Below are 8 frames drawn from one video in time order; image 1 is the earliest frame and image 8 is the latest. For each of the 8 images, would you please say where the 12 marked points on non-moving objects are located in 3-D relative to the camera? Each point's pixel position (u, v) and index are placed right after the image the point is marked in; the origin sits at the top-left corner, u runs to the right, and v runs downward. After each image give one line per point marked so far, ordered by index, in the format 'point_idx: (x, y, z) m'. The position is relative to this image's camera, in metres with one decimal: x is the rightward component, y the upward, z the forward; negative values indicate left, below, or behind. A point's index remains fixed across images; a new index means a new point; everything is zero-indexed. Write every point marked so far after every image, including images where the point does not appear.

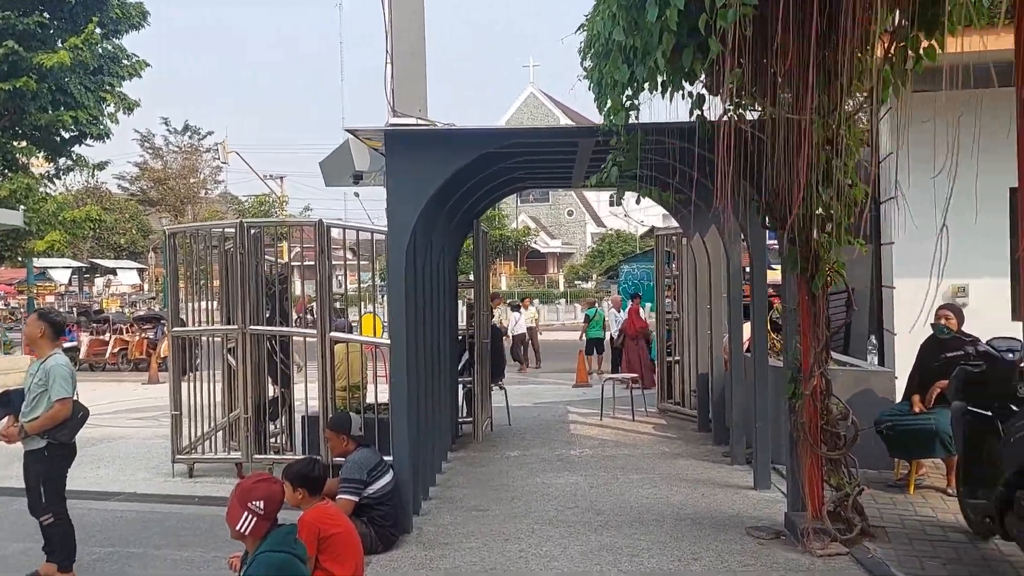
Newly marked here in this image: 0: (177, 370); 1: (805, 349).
0: (-3.3, -0.8, +8.9) m
1: (+1.7, -0.4, +5.3) m
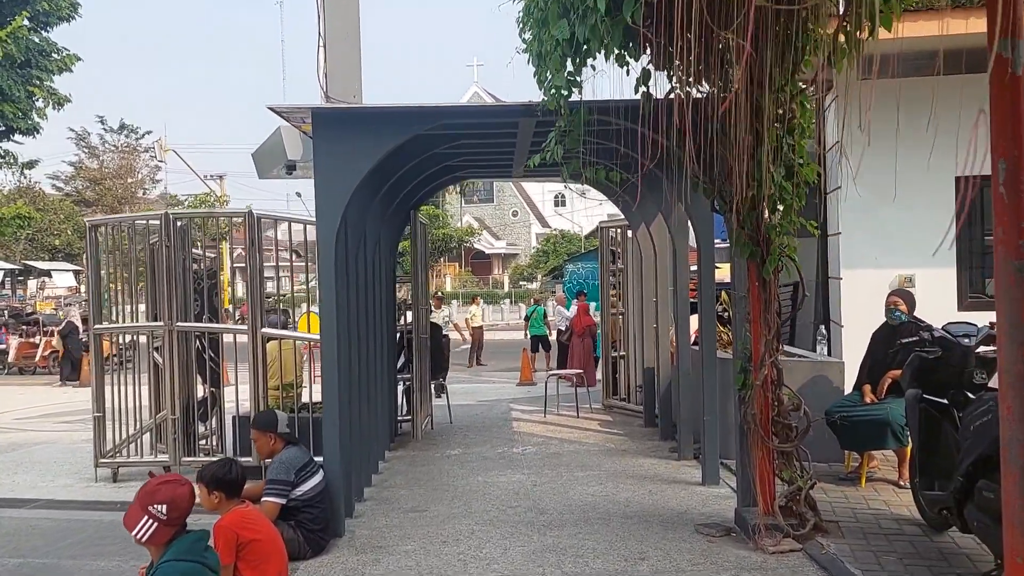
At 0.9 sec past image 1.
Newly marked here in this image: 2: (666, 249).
0: (-3.9, -0.8, +8.4) m
1: (+1.4, -0.3, +5.1) m
2: (+1.4, +0.4, +8.1) m
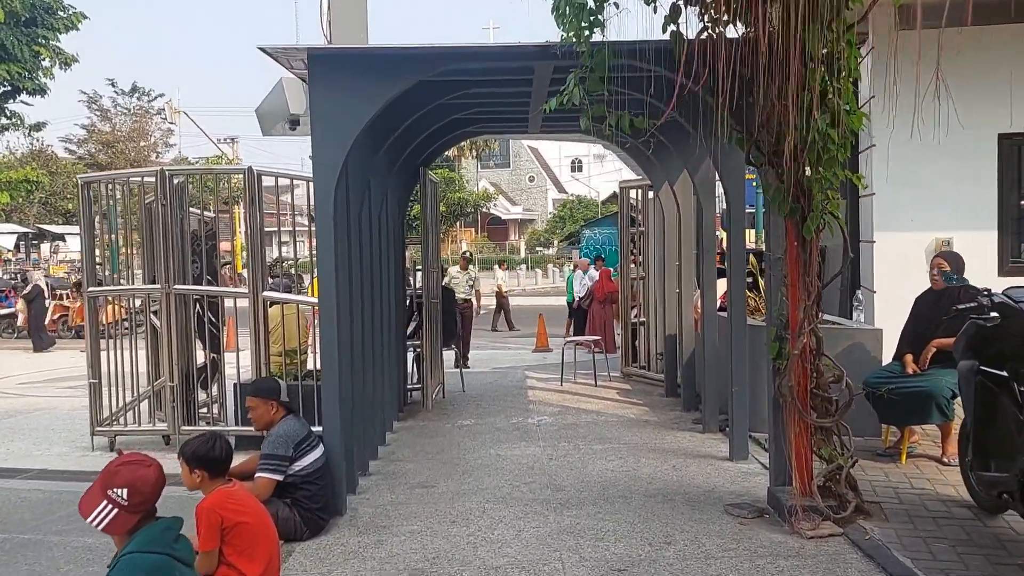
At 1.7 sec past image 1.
0: (-3.7, -0.4, +8.1) m
1: (+1.4, -0.1, +4.6) m
2: (+1.5, +0.7, +7.6) m
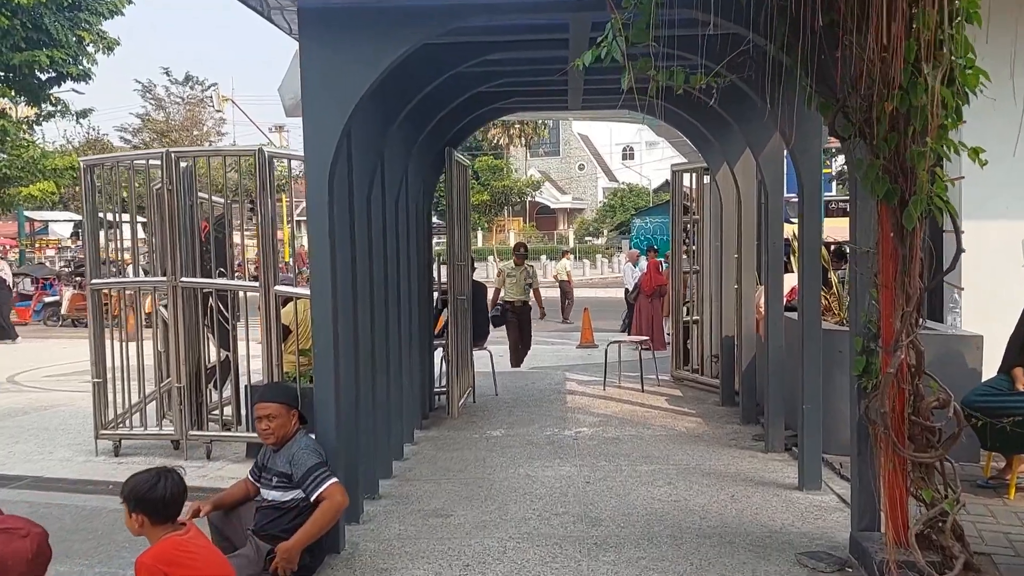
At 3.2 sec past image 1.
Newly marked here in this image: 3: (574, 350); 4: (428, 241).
0: (-3.4, -0.3, +7.5) m
1: (+1.5, -0.1, +3.7) m
2: (+1.8, +0.7, +6.7) m
3: (+0.9, -0.9, +12.7) m
4: (-0.7, +0.4, +7.2) m
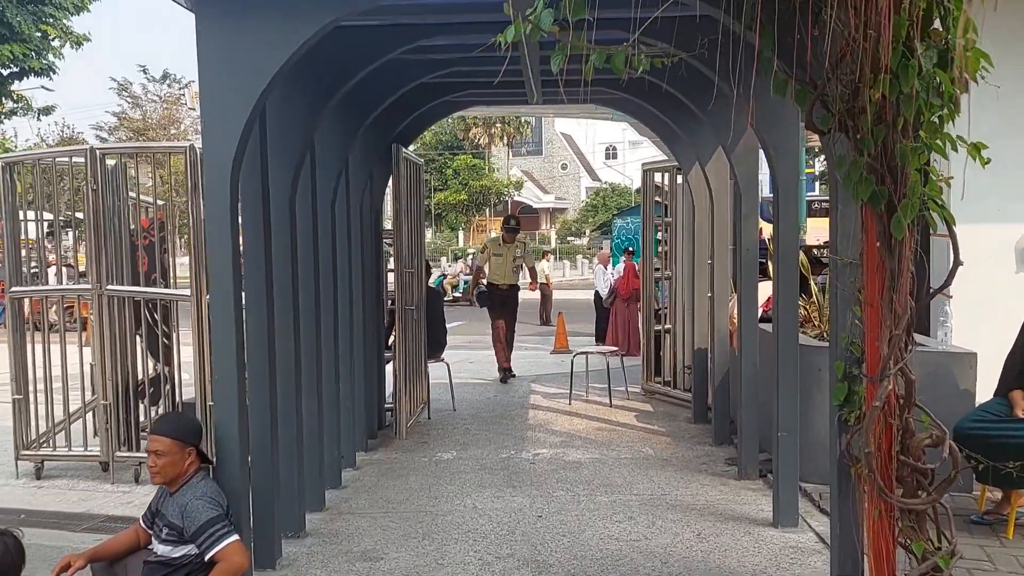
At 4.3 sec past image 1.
0: (-3.8, -0.4, +6.9) m
1: (+1.3, -0.1, +3.2) m
2: (+1.5, +0.6, +6.2) m
3: (+0.4, -0.9, +12.2) m
4: (-1.0, +0.3, +6.6) m
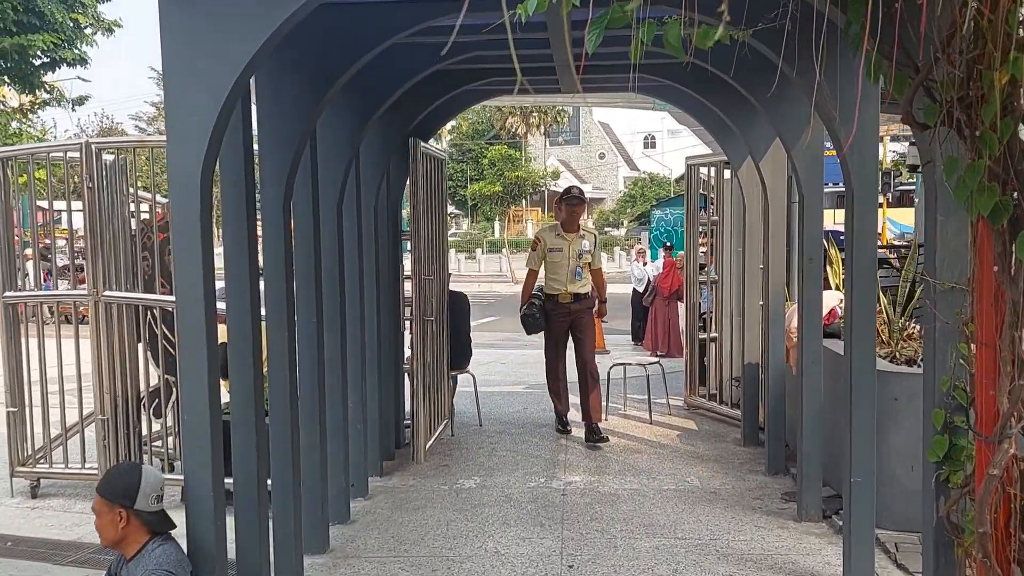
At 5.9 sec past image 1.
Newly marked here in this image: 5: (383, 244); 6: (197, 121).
0: (-3.5, -0.4, +6.4) m
1: (+1.3, -0.2, +2.5) m
2: (+1.7, +0.6, +5.5) m
3: (+0.9, -0.9, +11.5) m
4: (-0.8, +0.3, +6.0) m
5: (-0.8, +0.3, +5.8) m
6: (-1.0, +0.6, +3.0) m
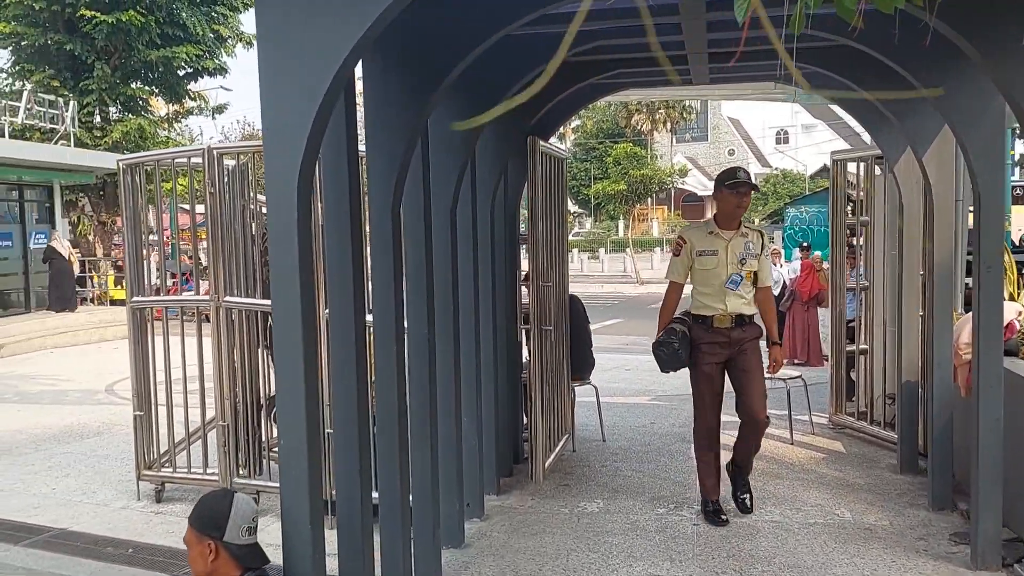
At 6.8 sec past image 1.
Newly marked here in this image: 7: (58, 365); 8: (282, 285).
0: (-2.7, -0.5, +6.5) m
1: (+1.6, -0.3, +1.9) m
2: (+2.4, +0.5, +4.9) m
3: (+2.4, -1.0, +10.9) m
4: (0.0, +0.2, +5.7) m
5: (-0.1, +0.2, +5.5) m
6: (-0.7, +0.5, +2.7) m
7: (-6.1, -1.0, +12.0) m
8: (-0.7, 0.0, +2.8) m
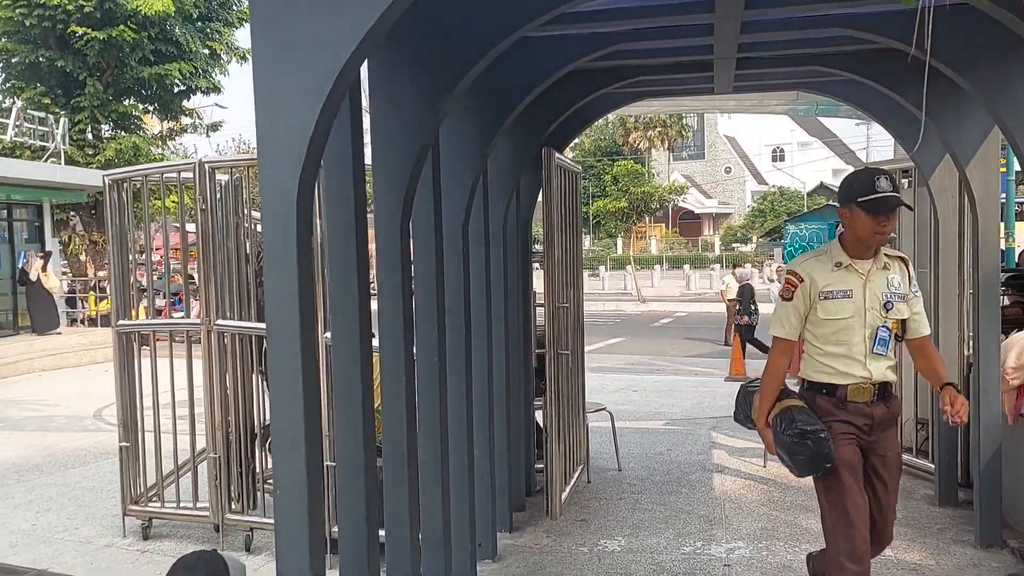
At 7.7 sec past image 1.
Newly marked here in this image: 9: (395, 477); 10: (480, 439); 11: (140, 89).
0: (-2.6, -0.6, +6.1) m
1: (+1.7, -0.3, +1.6) m
2: (+2.4, +0.4, +4.6) m
3: (+2.4, -1.2, +10.6) m
4: (+0.1, +0.1, +5.4) m
5: (0.0, +0.1, +5.2) m
6: (-0.6, +0.4, +2.4) m
7: (-6.0, -1.3, +11.7) m
8: (-0.6, -0.1, +2.5) m
9: (-0.4, -0.7, +3.4) m
10: (-0.2, -0.8, +4.5) m
11: (-7.8, +4.2, +18.8) m
